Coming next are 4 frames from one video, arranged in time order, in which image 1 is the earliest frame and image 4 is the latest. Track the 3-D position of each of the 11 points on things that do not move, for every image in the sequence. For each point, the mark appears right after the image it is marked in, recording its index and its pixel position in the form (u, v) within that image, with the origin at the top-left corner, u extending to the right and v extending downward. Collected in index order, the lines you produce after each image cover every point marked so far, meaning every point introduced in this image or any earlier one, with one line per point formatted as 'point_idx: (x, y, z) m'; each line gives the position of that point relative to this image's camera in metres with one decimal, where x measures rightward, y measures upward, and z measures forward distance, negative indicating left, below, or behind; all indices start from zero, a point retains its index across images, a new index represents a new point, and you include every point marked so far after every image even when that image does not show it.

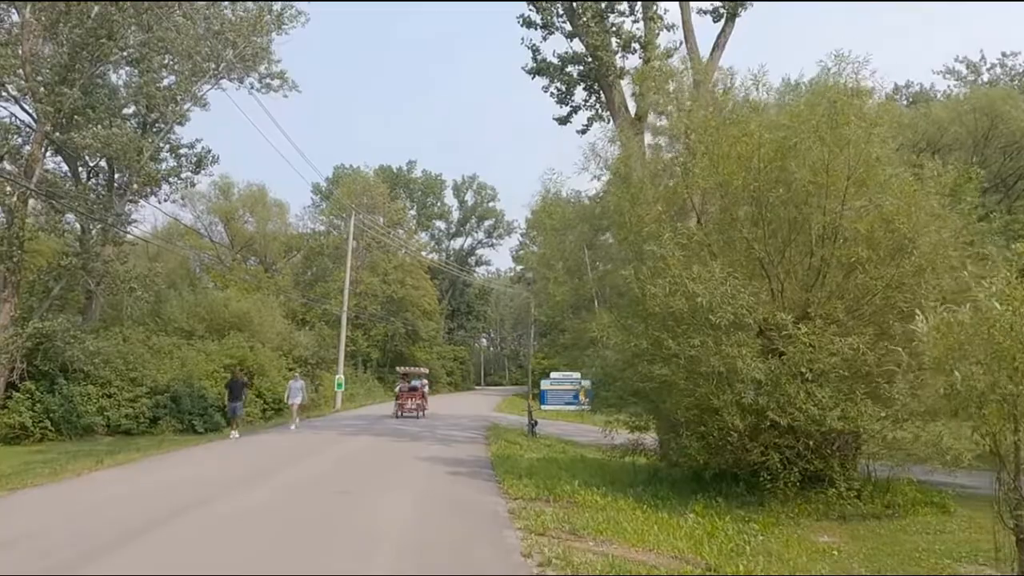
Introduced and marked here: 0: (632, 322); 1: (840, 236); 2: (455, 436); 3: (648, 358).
0: (+1.9, -0.5, +11.3) m
1: (+4.2, +0.7, +10.0) m
2: (-1.3, -3.5, +18.4) m
3: (+2.0, -1.0, +10.8) m
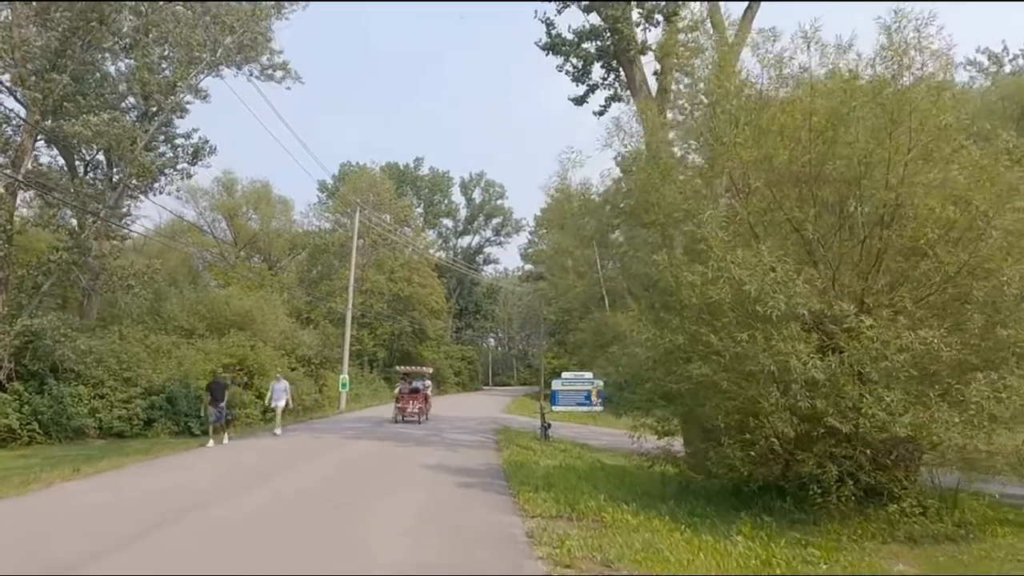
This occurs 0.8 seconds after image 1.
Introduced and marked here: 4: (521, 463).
0: (+2.0, -0.3, +10.1) m
1: (+4.4, +0.8, +8.8) m
2: (-1.1, -3.4, +17.3) m
3: (+2.2, -0.8, +9.6) m
4: (+0.2, -3.0, +13.2) m
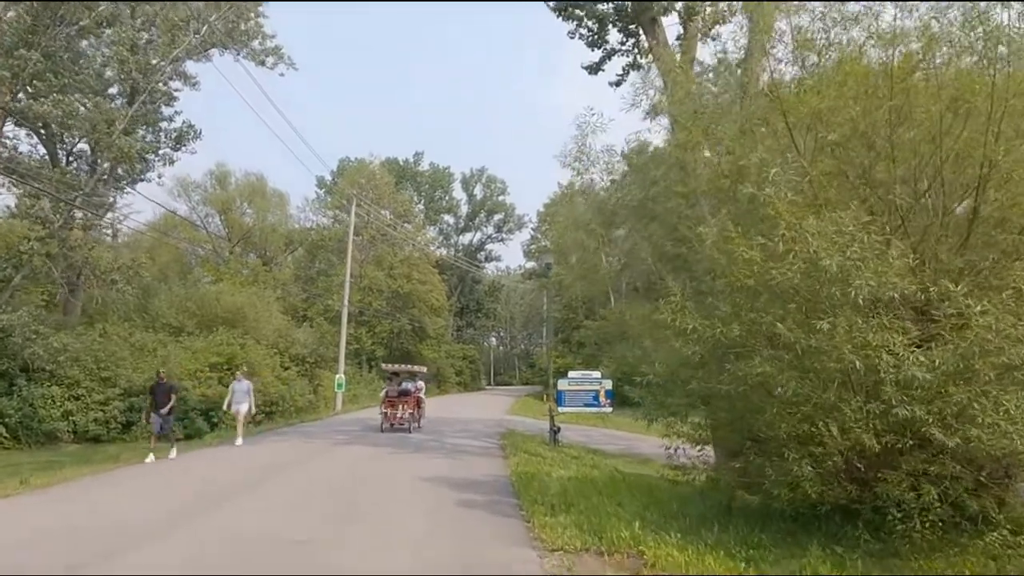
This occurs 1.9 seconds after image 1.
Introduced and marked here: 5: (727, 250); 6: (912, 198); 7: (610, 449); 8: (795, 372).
0: (+2.2, -0.2, +8.6) m
1: (+4.5, +1.0, +7.2) m
2: (-0.9, -3.2, +15.7) m
3: (+2.3, -0.7, +8.1) m
4: (+0.3, -2.8, +11.6) m
5: (+2.2, +0.4, +8.3) m
6: (+4.2, +0.9, +8.1) m
7: (+2.3, -3.8, +18.2) m
8: (+2.7, -0.8, +7.7) m
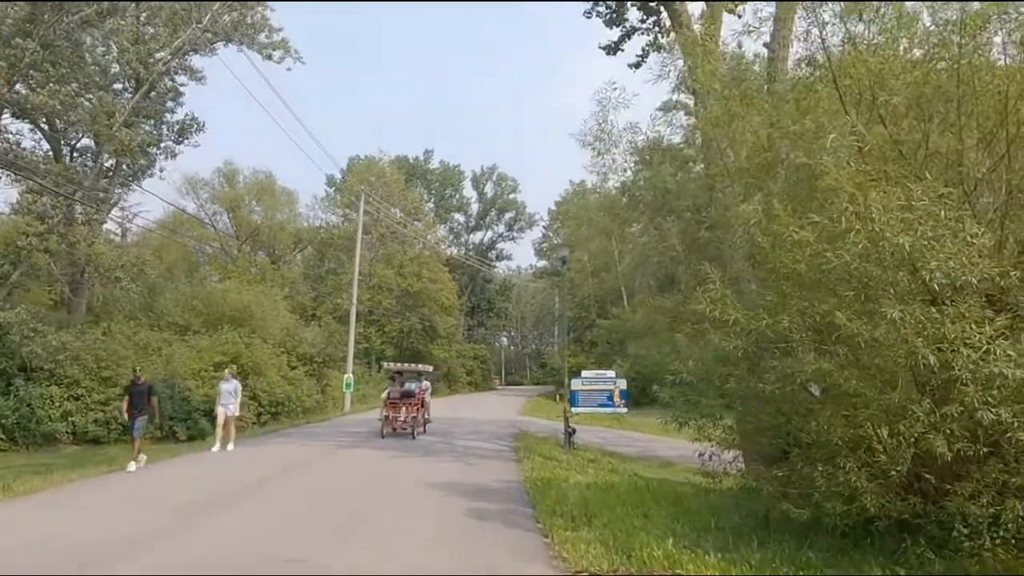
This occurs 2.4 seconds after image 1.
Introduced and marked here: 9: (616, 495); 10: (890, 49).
0: (+2.3, -0.1, +7.8) m
1: (+4.7, +1.1, +6.4) m
2: (-0.7, -3.1, +15.0) m
3: (+2.5, -0.6, +7.3) m
4: (+0.5, -2.7, +10.9) m
5: (+2.4, +0.5, +7.5) m
6: (+4.3, +1.0, +7.3) m
7: (+2.6, -3.6, +17.4) m
8: (+2.9, -0.7, +6.8) m
9: (+1.2, -2.5, +9.5) m
10: (+3.6, +2.3, +7.5) m
